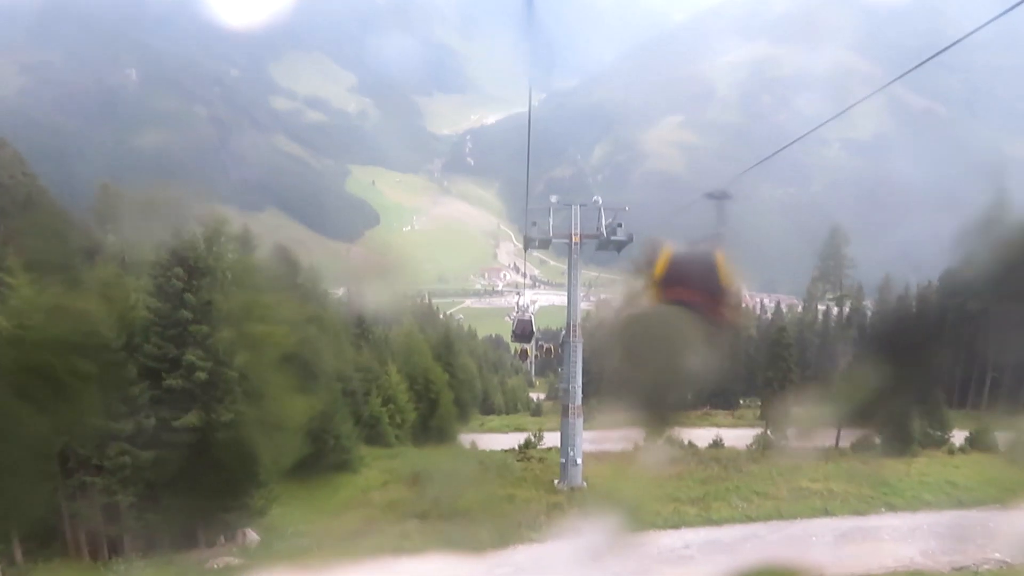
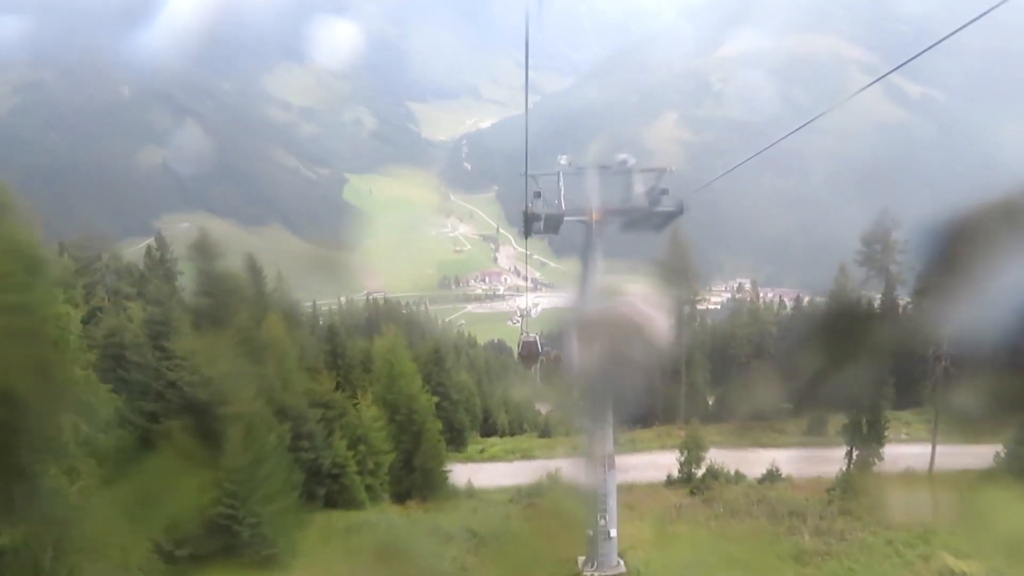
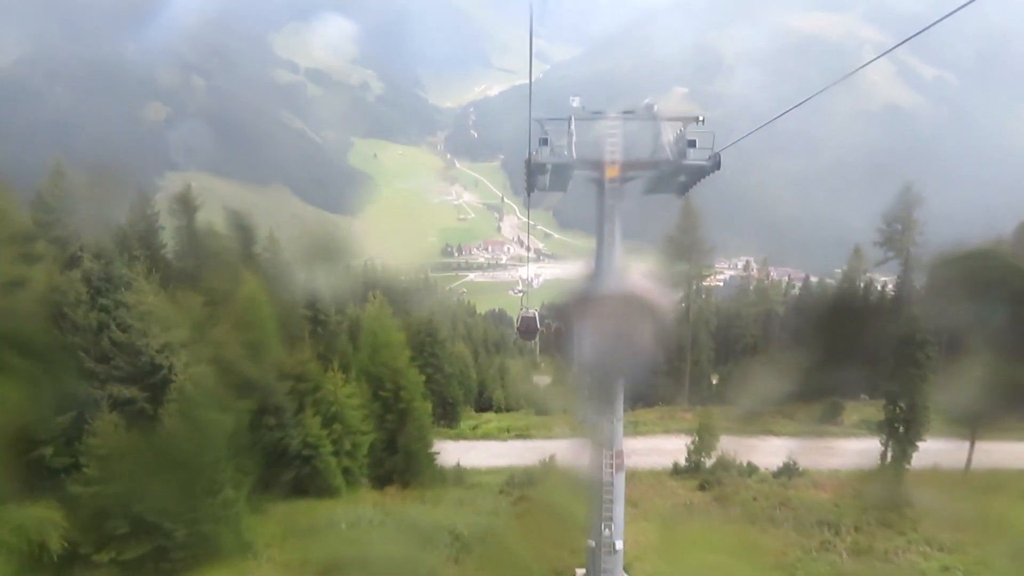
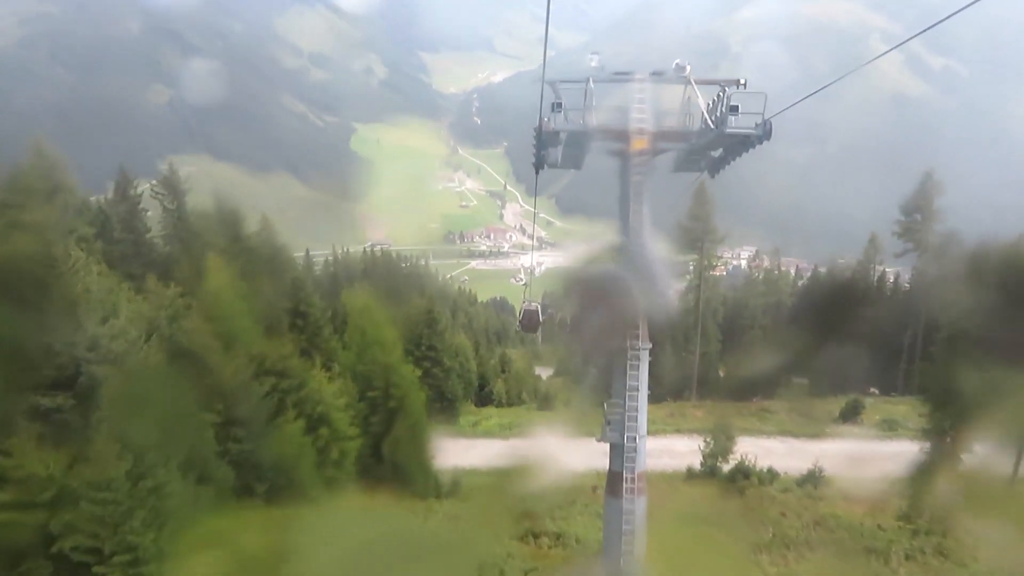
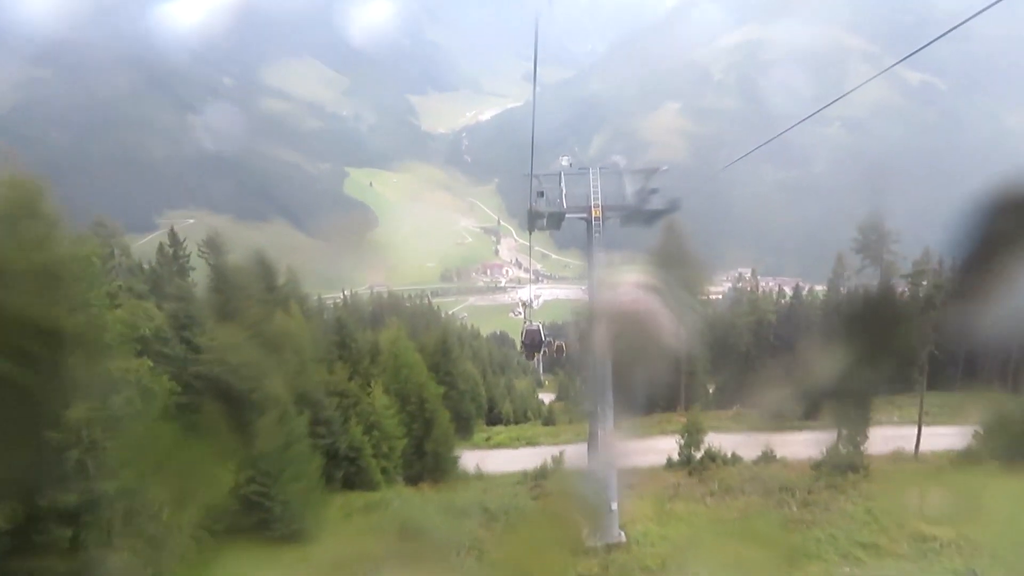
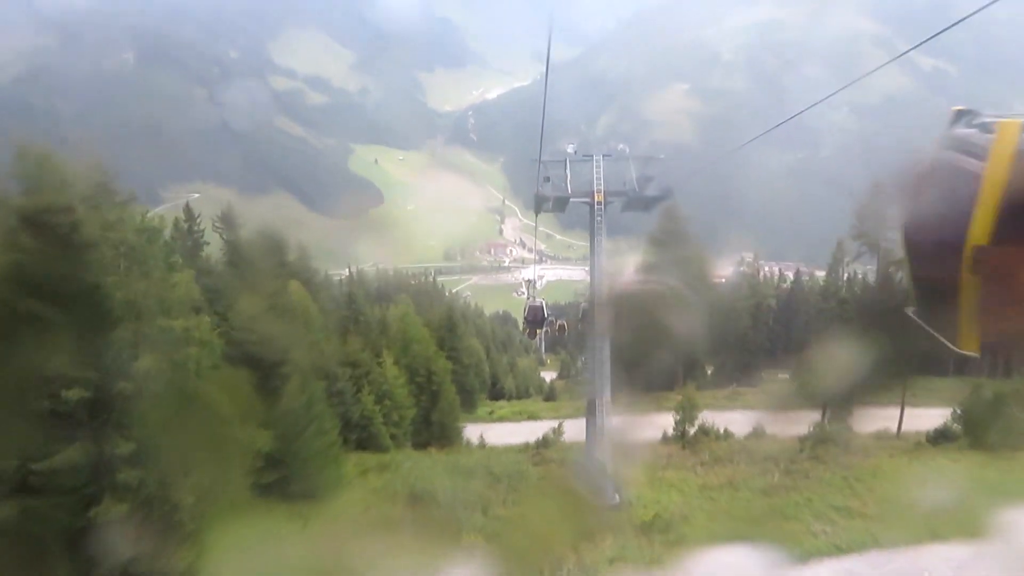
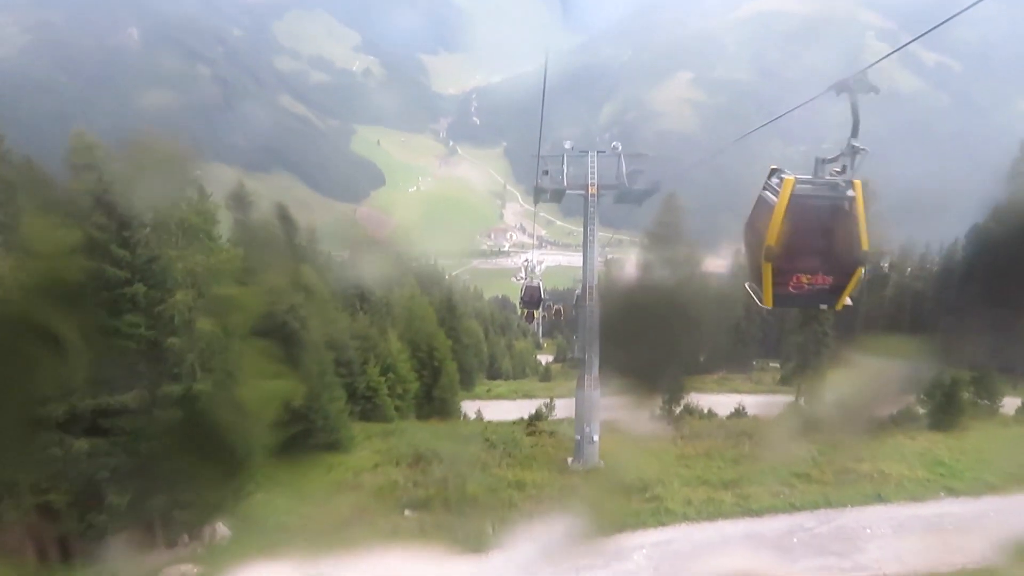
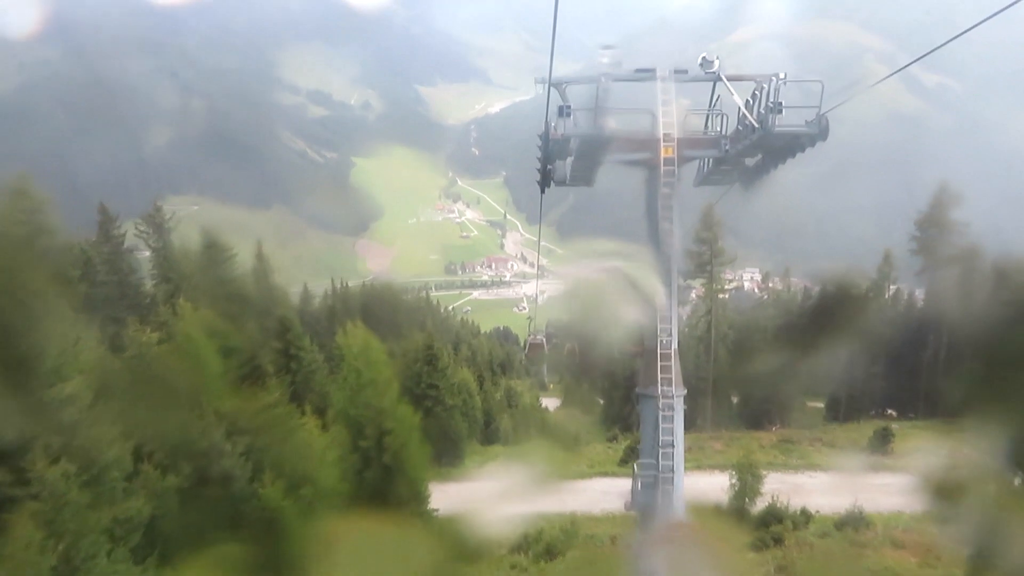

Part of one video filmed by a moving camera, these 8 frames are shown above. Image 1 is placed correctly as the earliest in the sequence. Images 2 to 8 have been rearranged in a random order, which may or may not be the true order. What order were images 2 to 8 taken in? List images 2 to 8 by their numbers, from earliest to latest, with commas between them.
7, 6, 5, 2, 3, 4, 8
